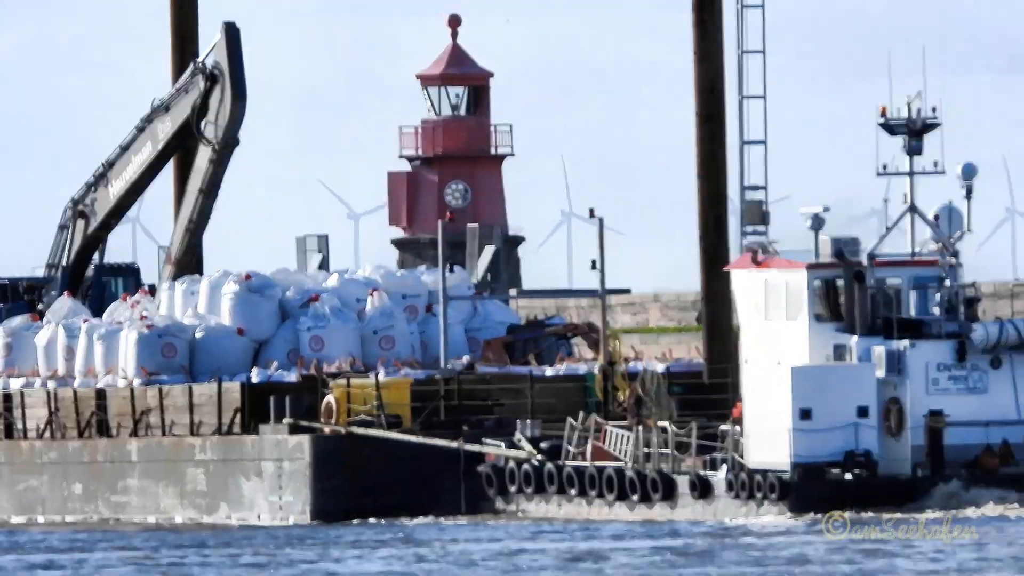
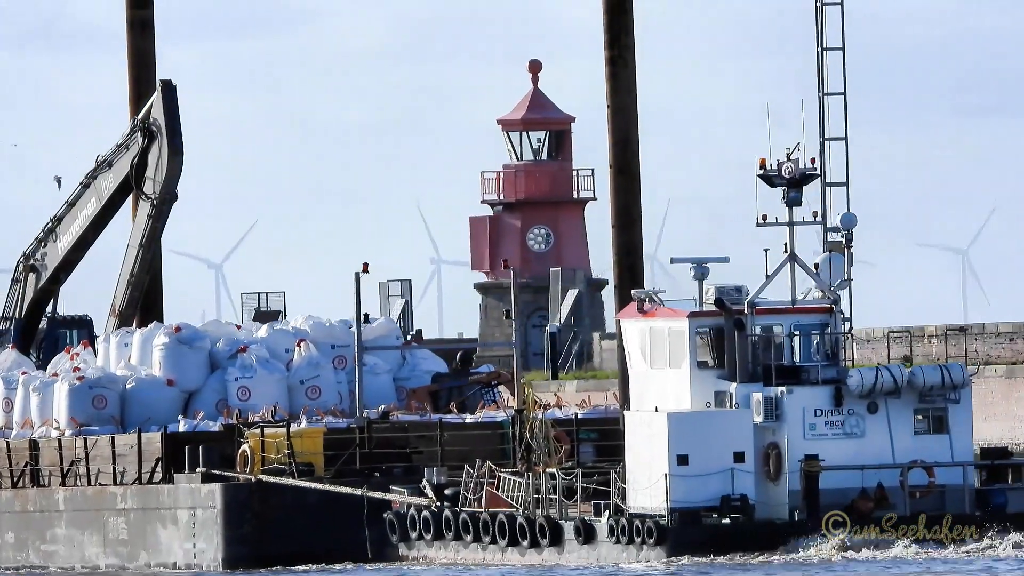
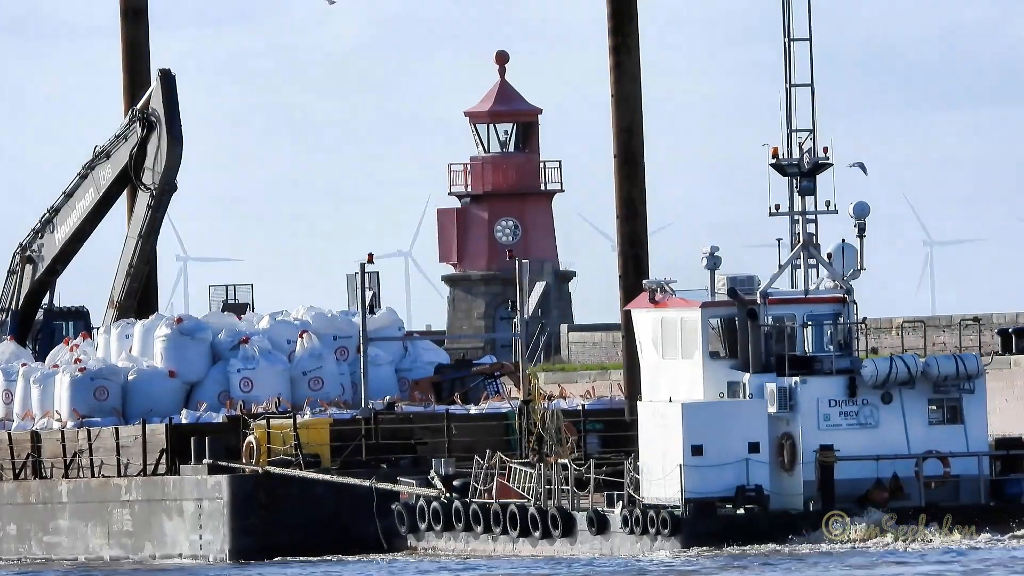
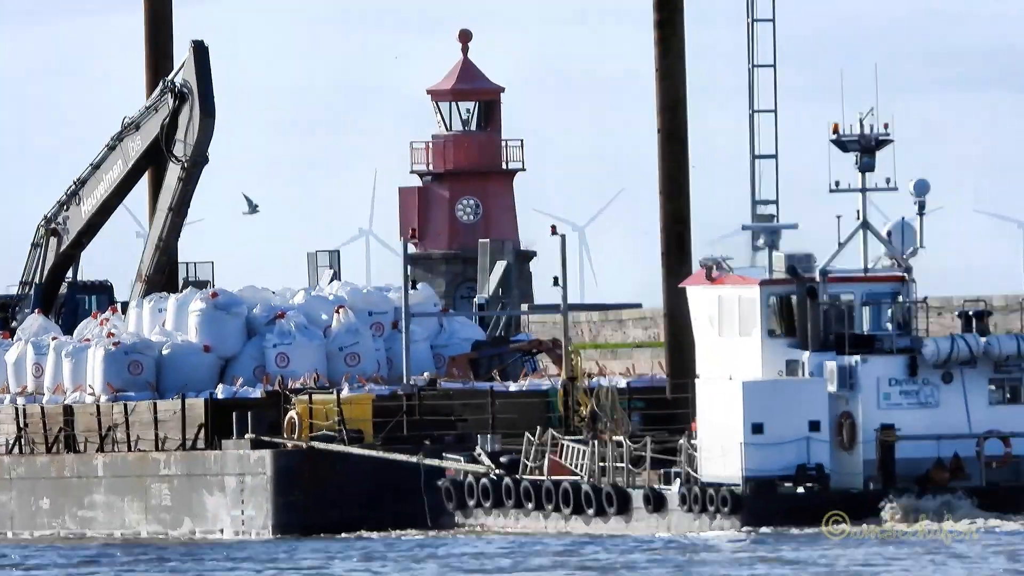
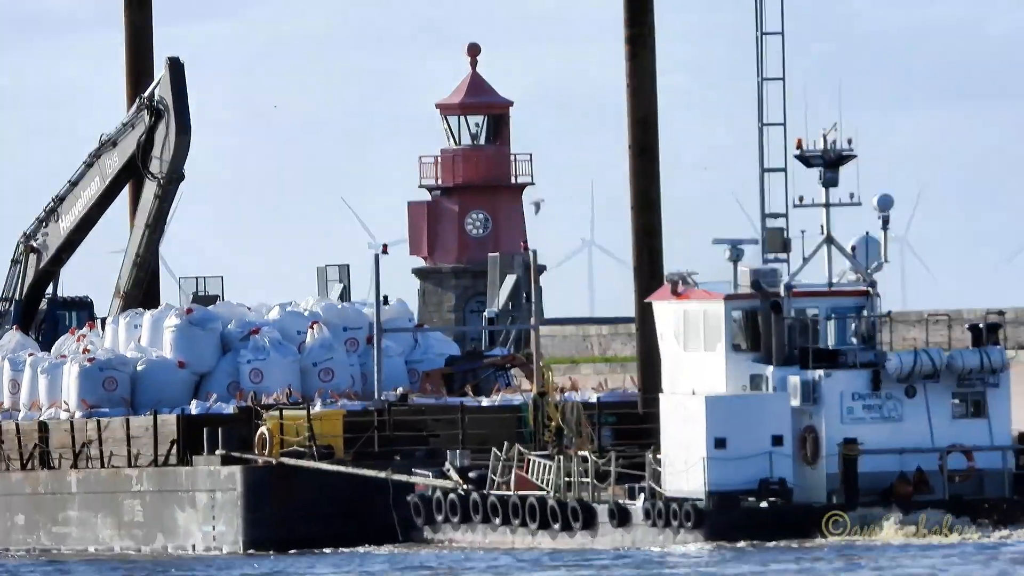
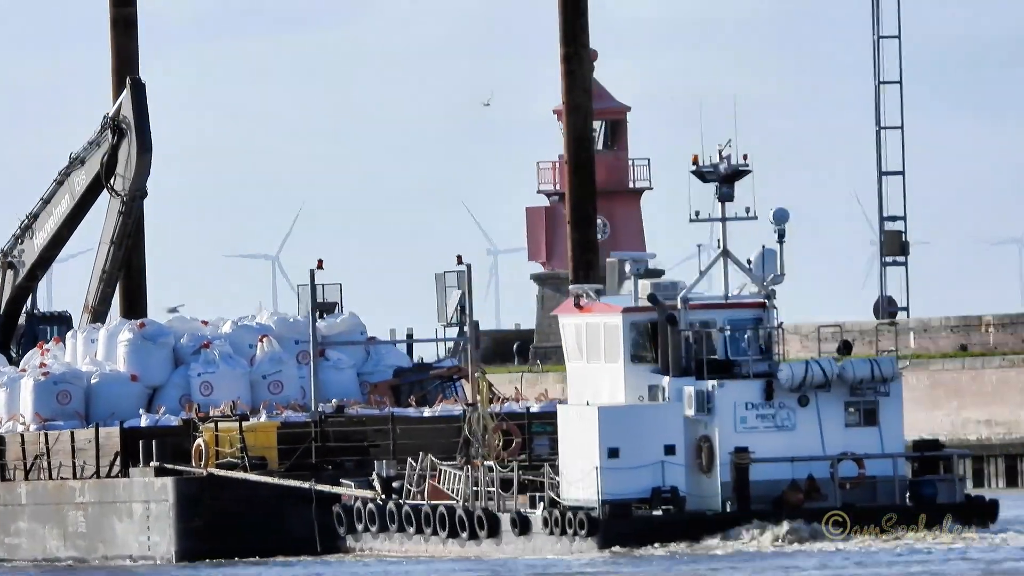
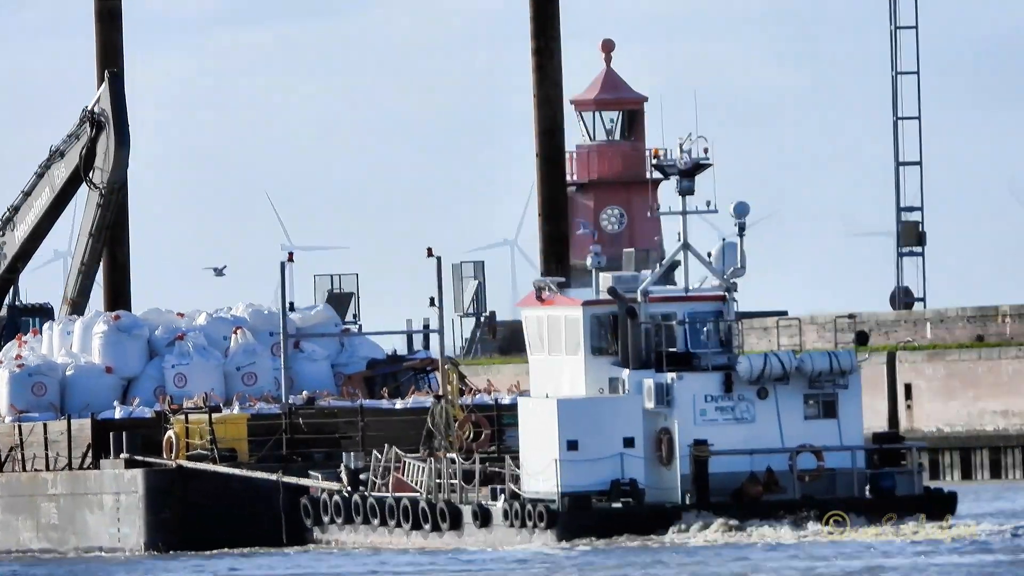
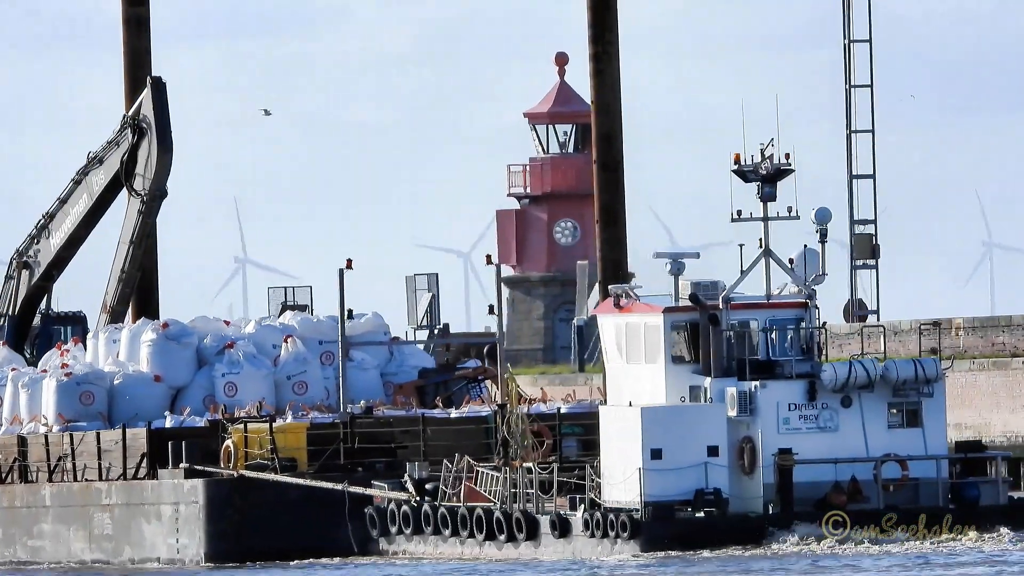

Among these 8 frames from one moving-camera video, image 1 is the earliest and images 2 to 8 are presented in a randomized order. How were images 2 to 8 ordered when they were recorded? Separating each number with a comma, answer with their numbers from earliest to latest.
4, 5, 3, 2, 8, 6, 7
